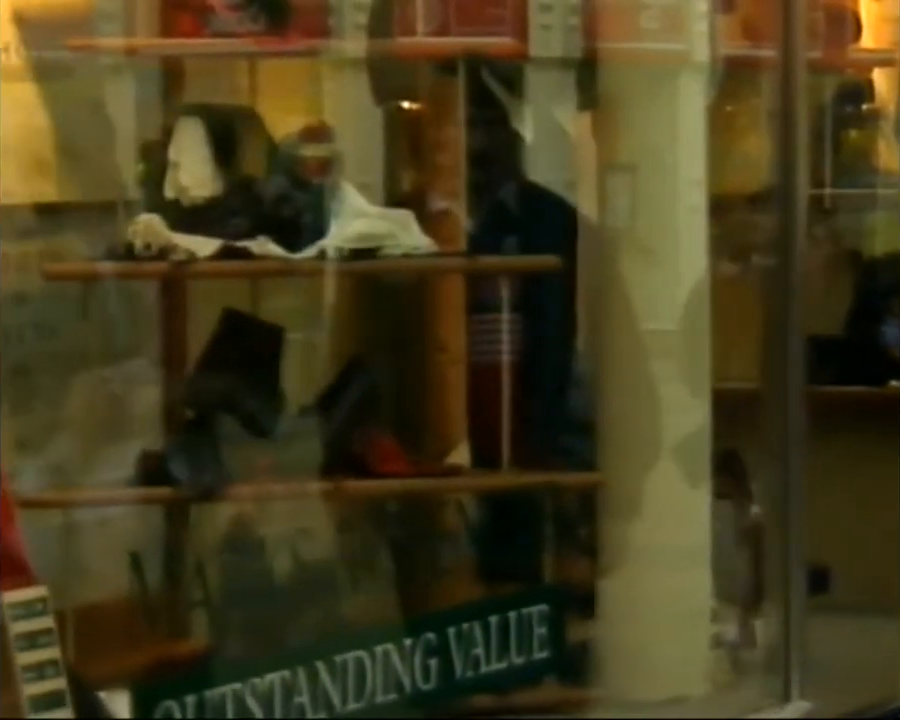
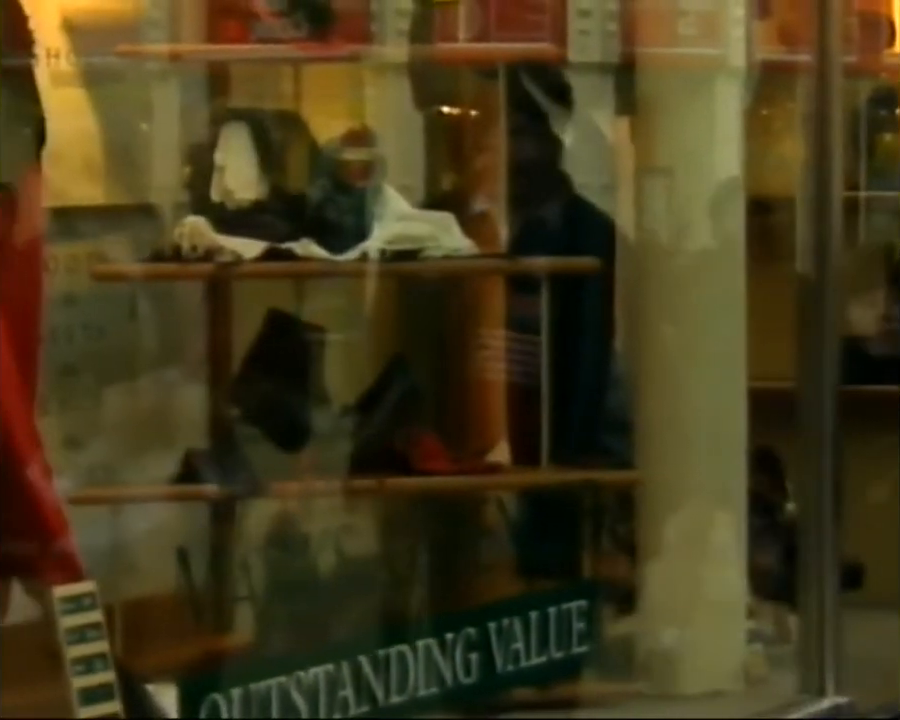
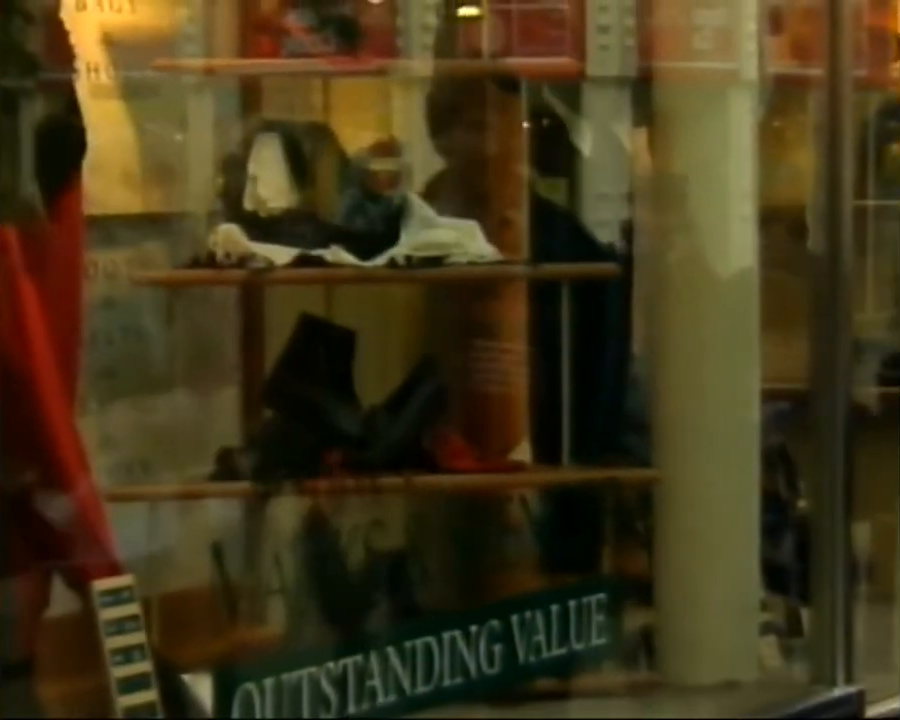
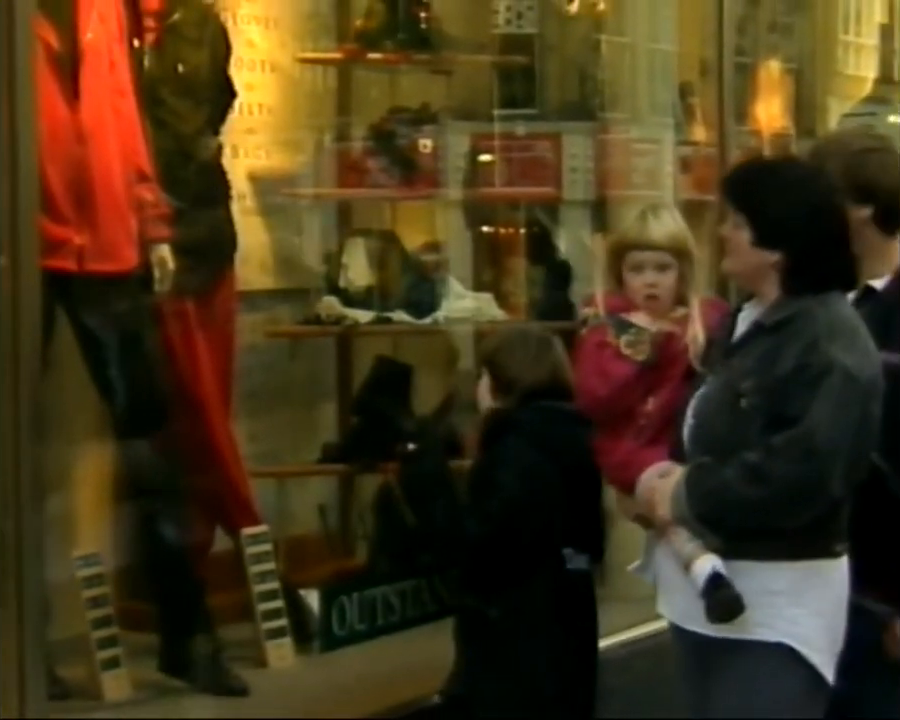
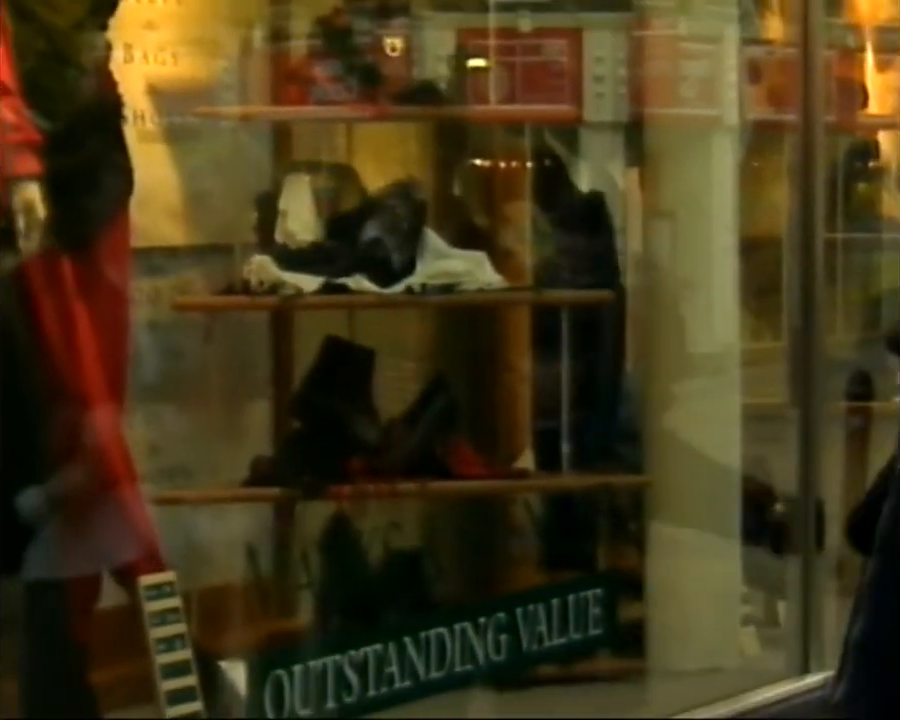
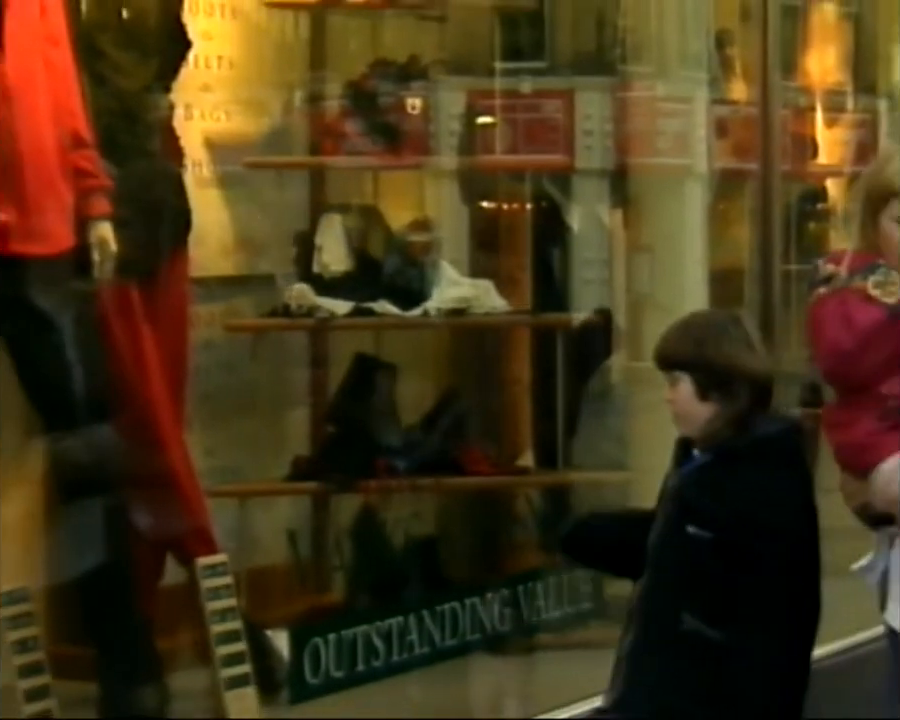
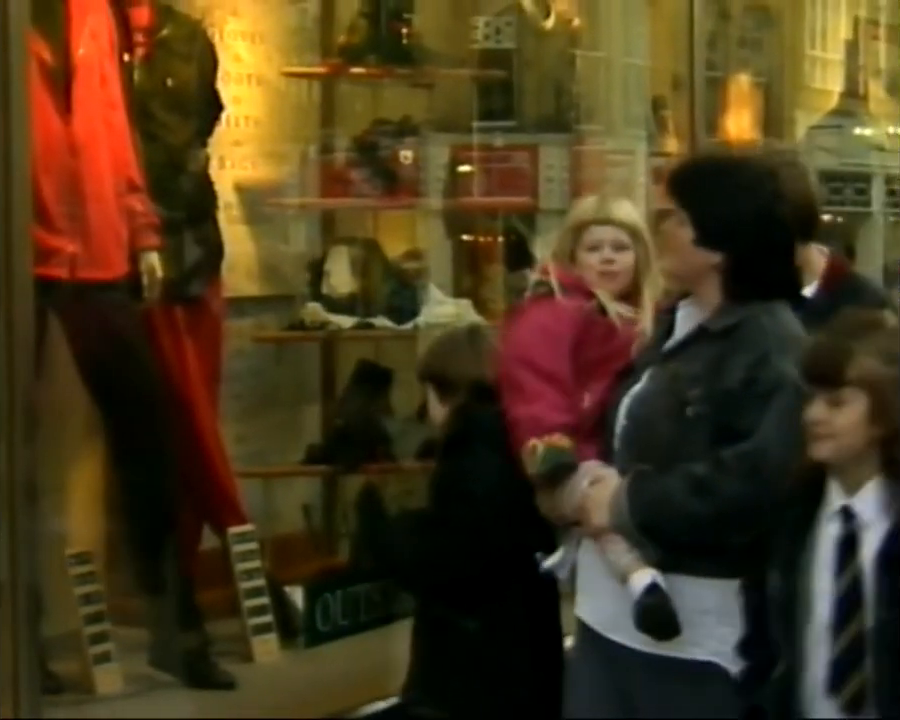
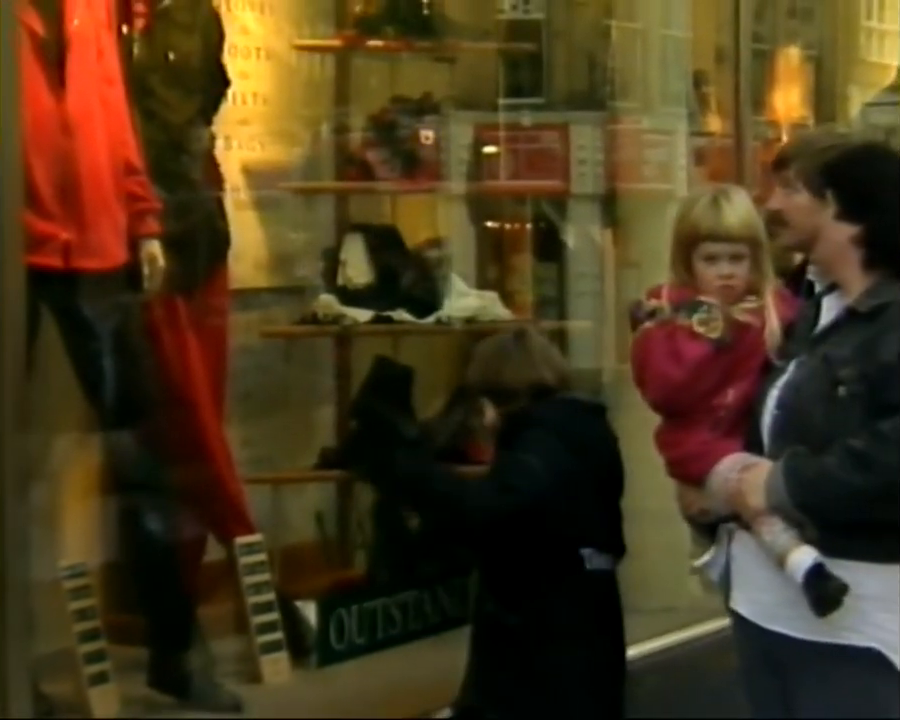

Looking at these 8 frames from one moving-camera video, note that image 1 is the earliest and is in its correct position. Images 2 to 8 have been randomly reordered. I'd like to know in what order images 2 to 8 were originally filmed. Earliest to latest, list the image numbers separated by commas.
2, 3, 5, 6, 8, 4, 7
